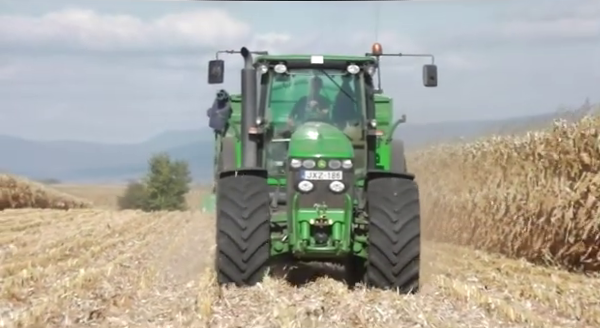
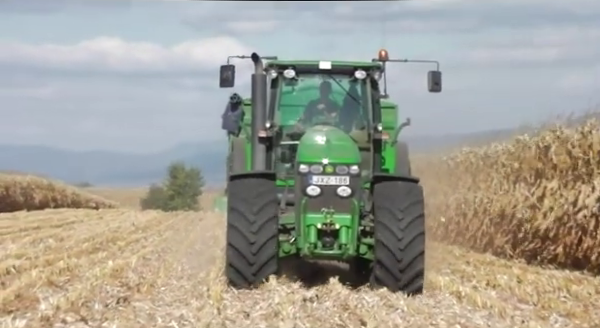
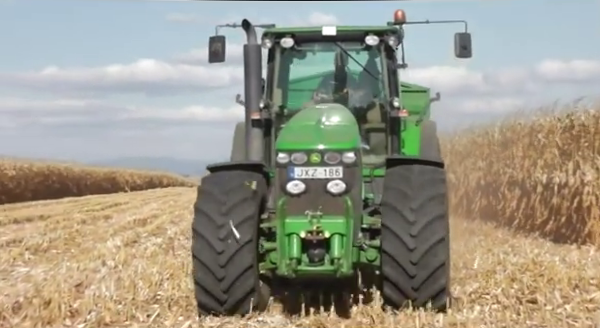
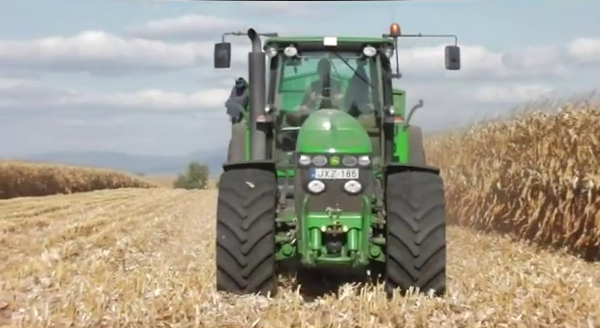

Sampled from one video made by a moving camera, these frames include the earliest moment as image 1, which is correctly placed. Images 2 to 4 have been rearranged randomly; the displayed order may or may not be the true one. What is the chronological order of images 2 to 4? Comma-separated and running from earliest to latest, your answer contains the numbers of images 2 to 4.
2, 4, 3
